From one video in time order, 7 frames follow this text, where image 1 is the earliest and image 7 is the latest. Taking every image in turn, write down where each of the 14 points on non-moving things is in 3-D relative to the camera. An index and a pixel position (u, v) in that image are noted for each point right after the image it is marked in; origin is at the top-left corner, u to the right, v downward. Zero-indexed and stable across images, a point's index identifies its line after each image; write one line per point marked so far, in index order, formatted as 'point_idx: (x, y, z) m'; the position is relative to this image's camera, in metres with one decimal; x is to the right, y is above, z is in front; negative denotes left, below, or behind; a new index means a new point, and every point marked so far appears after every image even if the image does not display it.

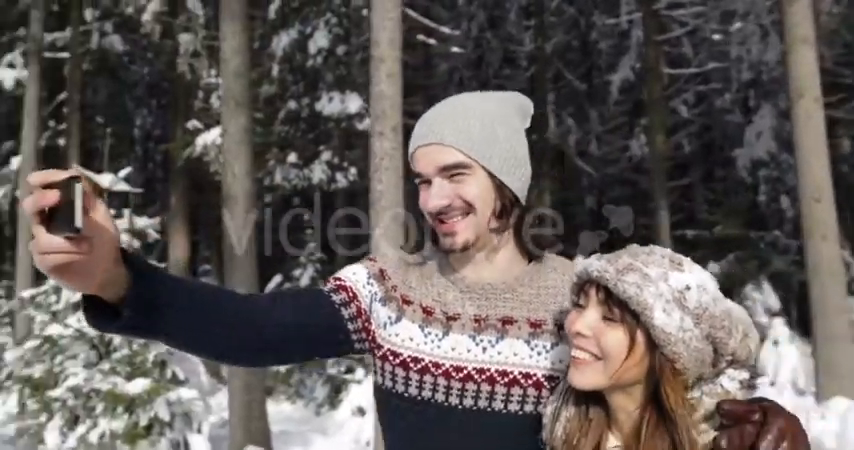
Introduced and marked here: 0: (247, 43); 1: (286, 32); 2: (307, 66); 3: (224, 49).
0: (-1.8, +1.8, +8.0) m
1: (-2.5, +3.5, +14.8) m
2: (-2.2, +2.9, +14.8) m
3: (-2.0, +1.7, +7.9) m
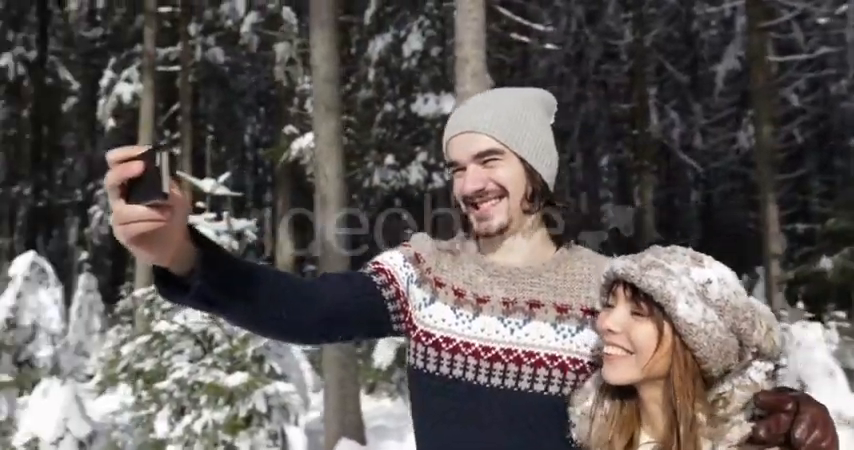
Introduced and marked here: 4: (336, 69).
0: (-0.9, +1.8, +8.3) m
1: (-0.8, +3.5, +15.1) m
2: (-0.4, +2.9, +15.1) m
3: (-1.1, +1.7, +8.2) m
4: (-0.9, +1.6, +8.3) m
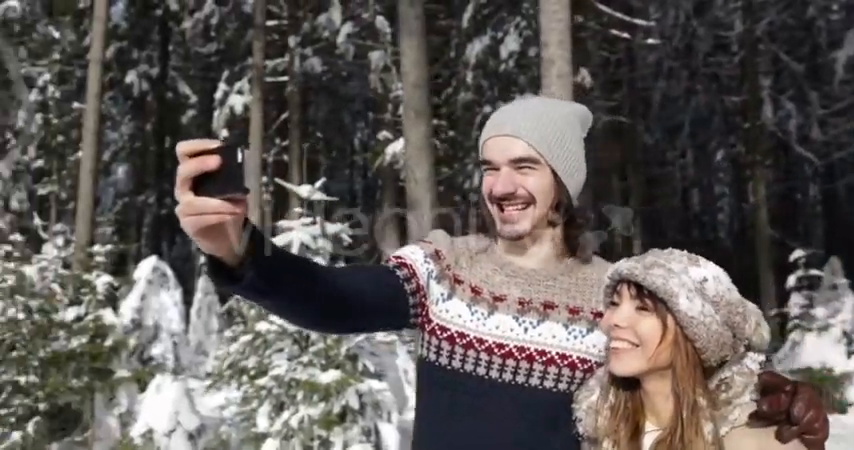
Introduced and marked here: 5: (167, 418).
0: (0.0, +1.8, +8.5) m
1: (+1.0, +3.5, +15.3) m
2: (+1.4, +2.9, +15.1) m
3: (-0.2, +1.7, +8.5) m
4: (0.0, +1.6, +8.5) m
5: (-2.5, -1.9, +7.9) m
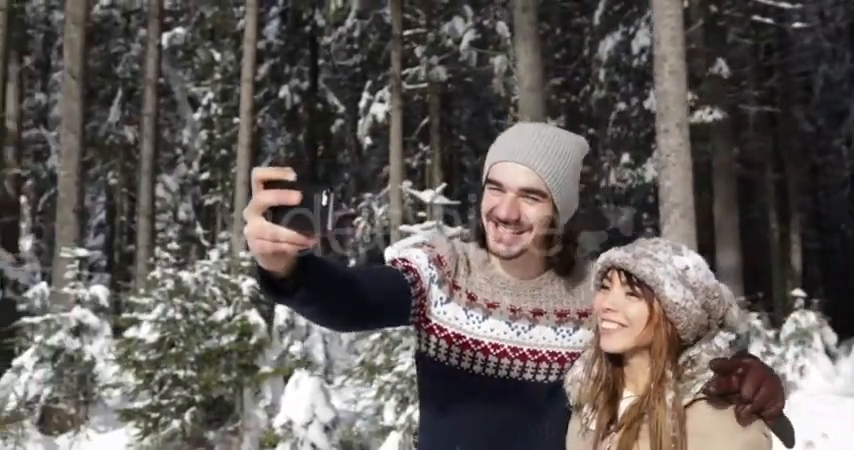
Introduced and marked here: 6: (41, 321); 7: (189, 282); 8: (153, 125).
0: (+1.2, +1.8, +8.6) m
1: (+3.4, +3.5, +15.1) m
2: (+3.8, +2.9, +14.9) m
3: (+1.0, +1.7, +8.7) m
4: (+1.2, +1.6, +8.6) m
5: (-1.3, -1.9, +8.5) m
6: (-4.9, -1.2, +10.3) m
7: (-2.9, -0.7, +9.7) m
8: (-5.9, +2.2, +17.7) m
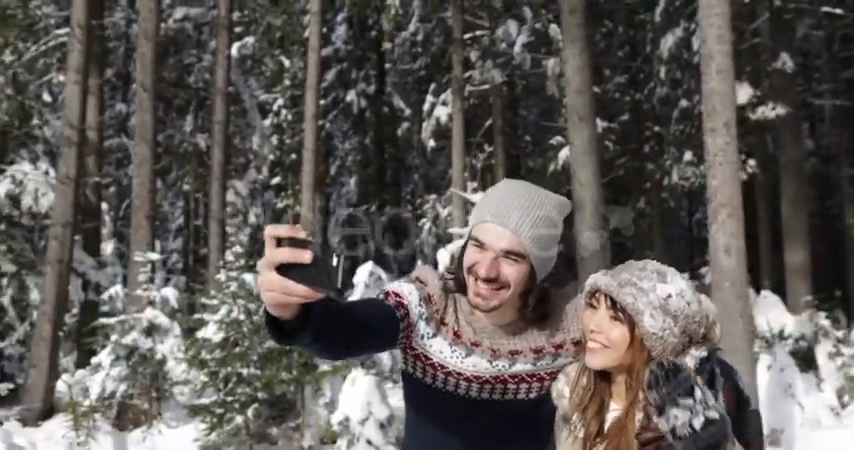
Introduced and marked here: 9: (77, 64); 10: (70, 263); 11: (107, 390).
0: (+1.7, +1.8, +8.7) m
1: (+4.5, +3.6, +14.9) m
2: (+4.8, +2.9, +14.7) m
3: (+1.5, +1.7, +8.7) m
4: (+1.7, +1.6, +8.7) m
5: (-0.7, -2.0, +8.8) m
6: (-4.2, -1.3, +10.9) m
7: (-2.2, -0.7, +10.2) m
8: (-4.6, +2.1, +18.3) m
9: (-5.7, +2.6, +13.2) m
10: (-5.6, -0.6, +12.9) m
11: (-4.2, -2.2, +10.7) m
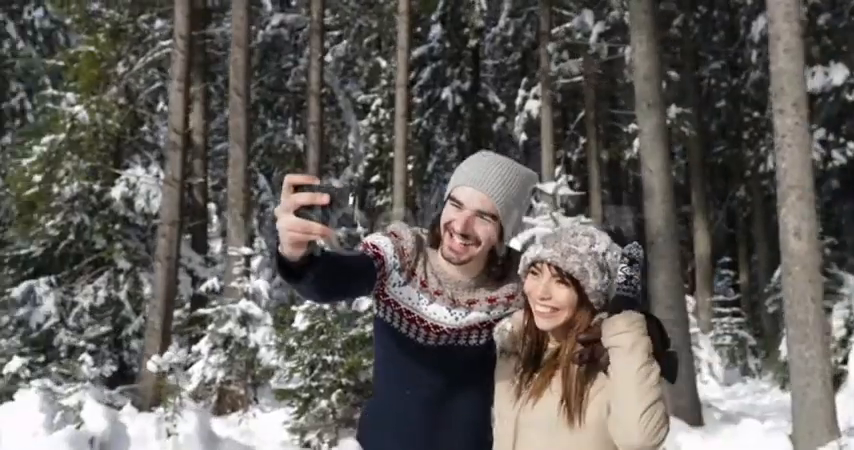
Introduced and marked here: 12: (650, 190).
0: (+2.4, +1.9, +8.6) m
1: (+6.0, +3.8, +14.5) m
2: (+6.3, +3.2, +14.2) m
3: (+2.2, +1.8, +8.7) m
4: (+2.4, +1.7, +8.6) m
5: (+0.1, -1.9, +9.1) m
6: (-3.1, -1.2, +11.7) m
7: (-1.2, -0.6, +10.6) m
8: (-2.6, +2.2, +19.0) m
9: (-4.3, +2.6, +14.1) m
10: (-4.2, -0.6, +13.8) m
11: (-3.1, -2.1, +11.4) m
12: (+2.3, +0.4, +8.5) m
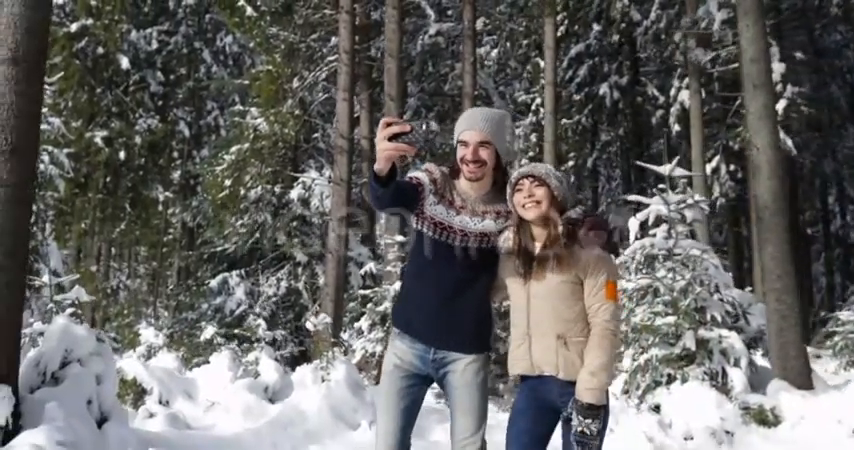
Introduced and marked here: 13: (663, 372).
0: (+3.8, +2.2, +9.1) m
1: (+8.4, +4.1, +14.0) m
2: (+8.7, +3.5, +13.7) m
3: (+3.6, +2.1, +9.2) m
4: (+3.8, +2.0, +9.1) m
5: (+1.7, -1.7, +10.0) m
6: (-0.9, -1.1, +13.2) m
7: (+0.7, -0.5, +11.8) m
8: (+1.1, +2.3, +20.3) m
9: (-1.7, +2.8, +15.8) m
10: (-1.6, -0.5, +15.5) m
11: (-0.9, -2.0, +12.9) m
12: (+3.6, +0.6, +8.9) m
13: (+2.5, -1.6, +8.6) m
